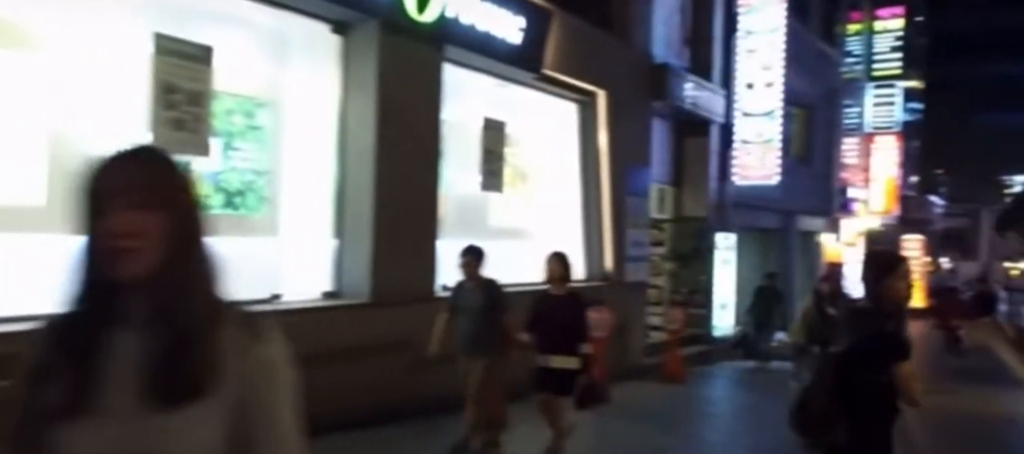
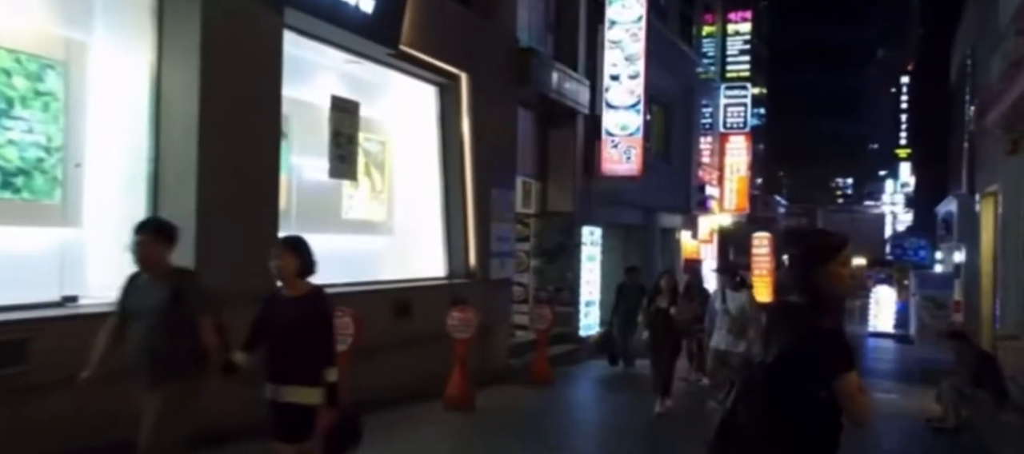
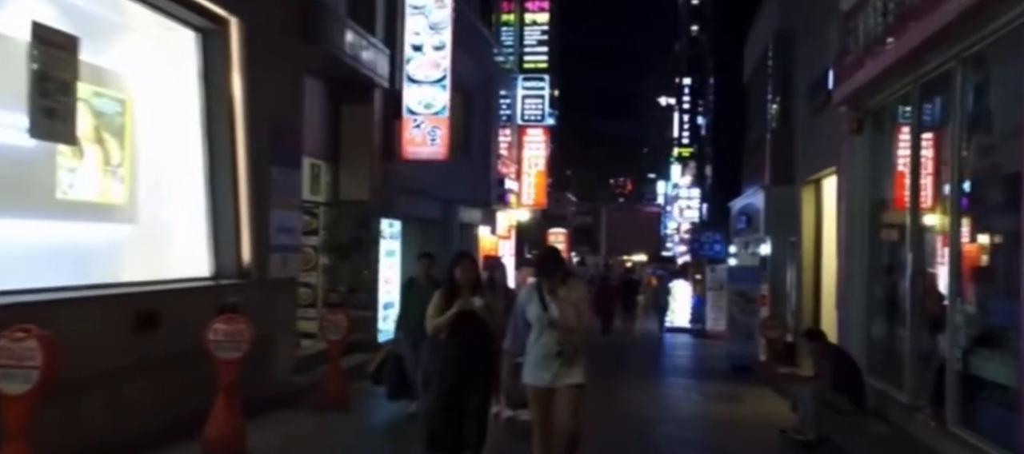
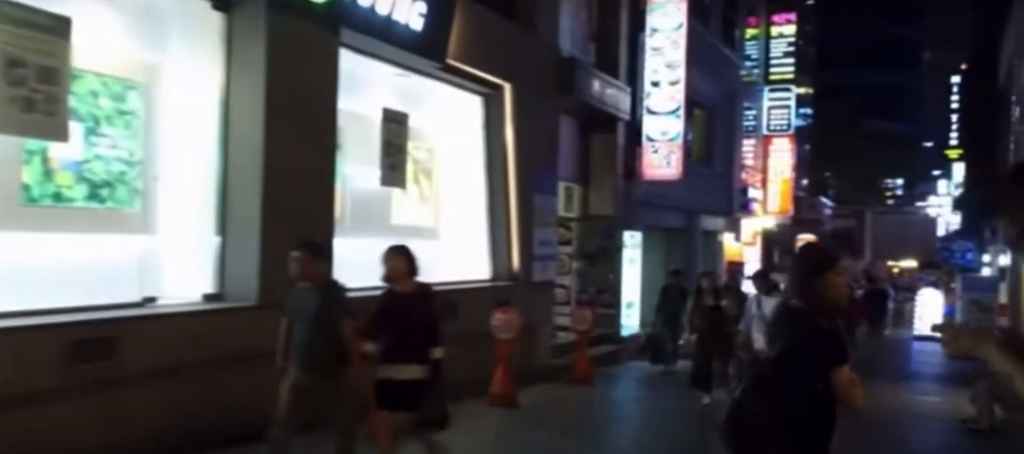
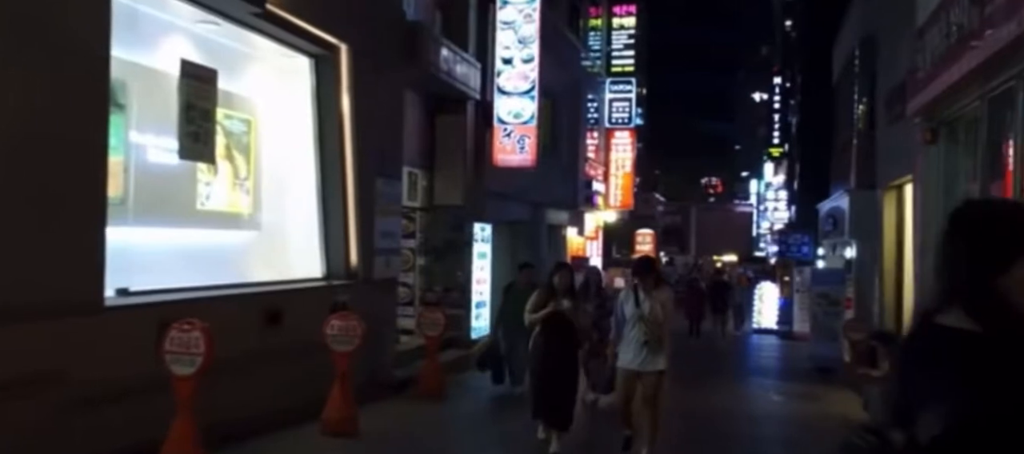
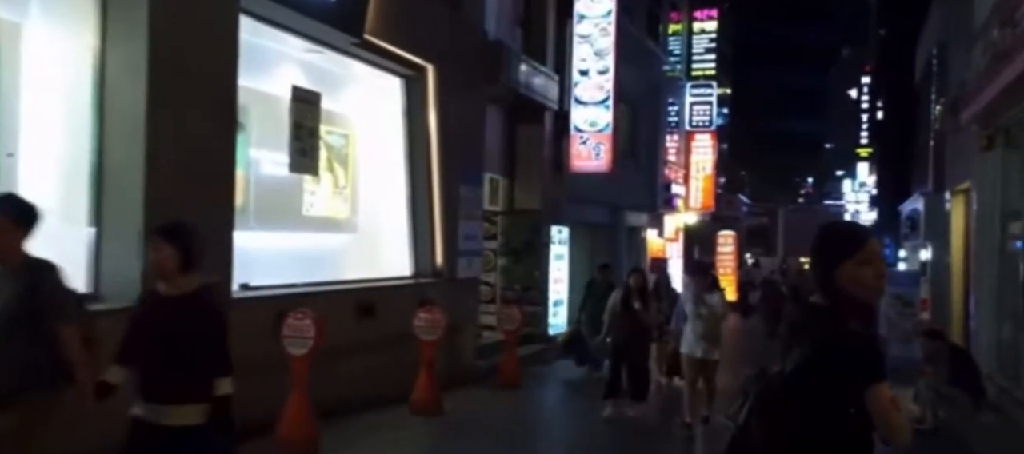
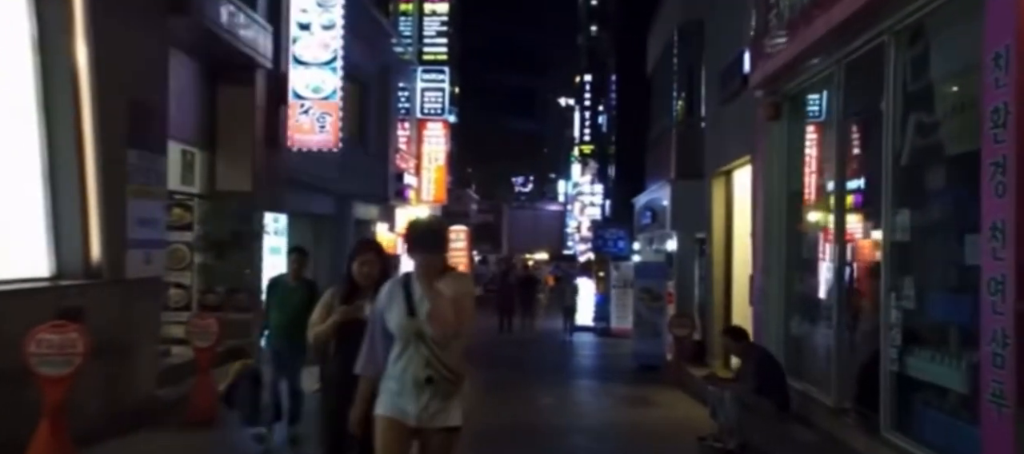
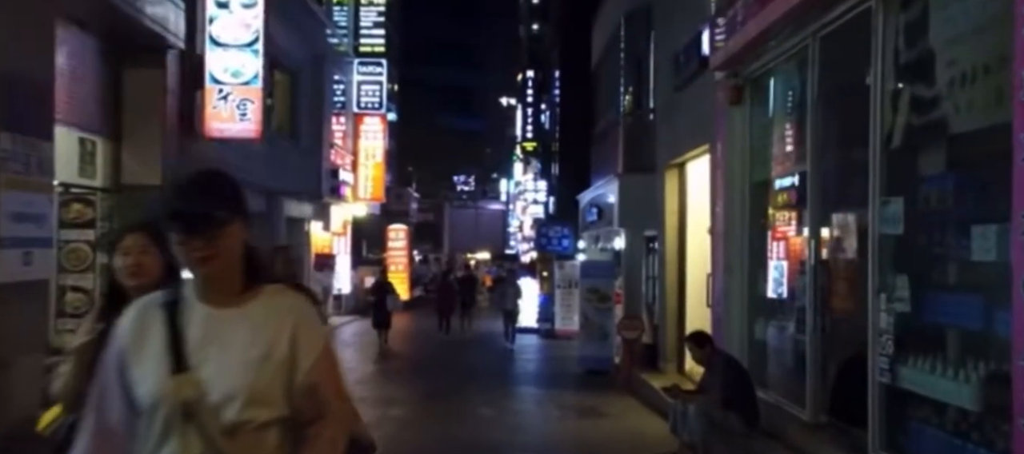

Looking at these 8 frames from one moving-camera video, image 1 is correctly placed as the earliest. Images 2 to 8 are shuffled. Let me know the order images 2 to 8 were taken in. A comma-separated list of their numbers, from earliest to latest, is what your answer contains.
4, 2, 6, 5, 3, 7, 8
